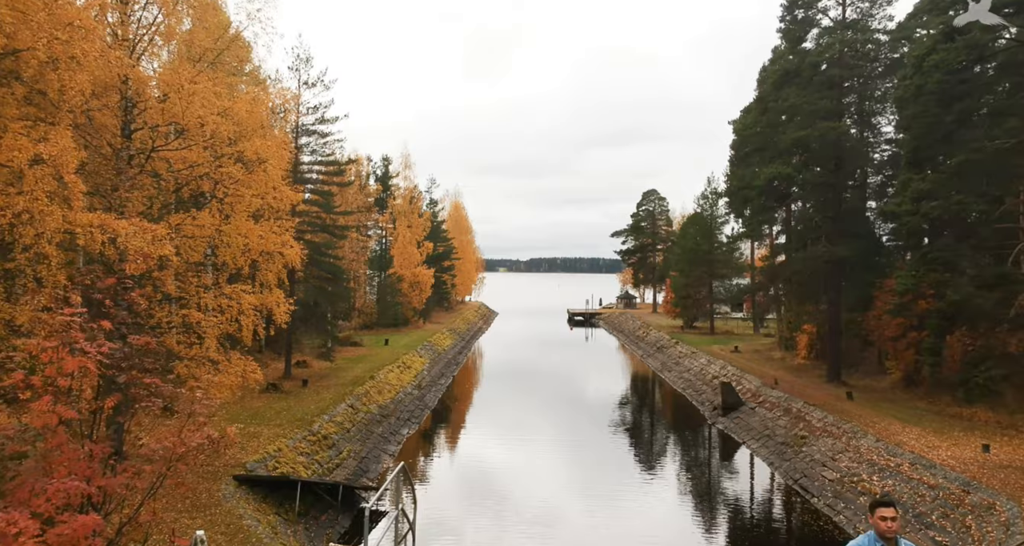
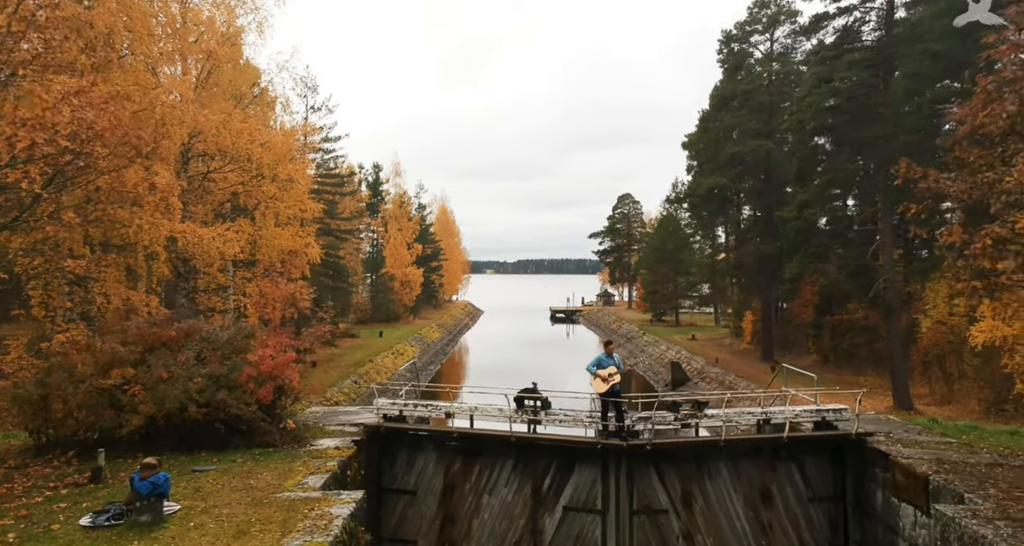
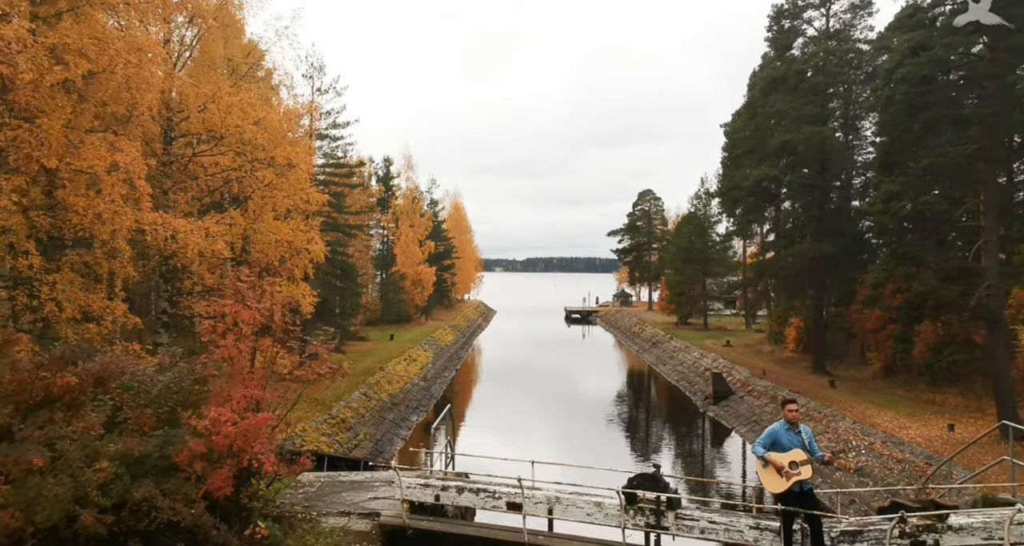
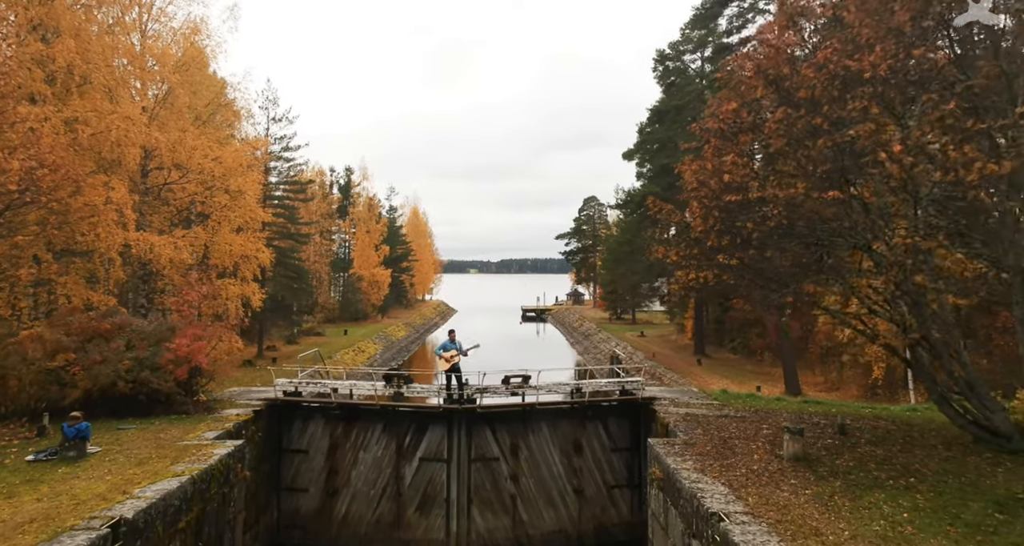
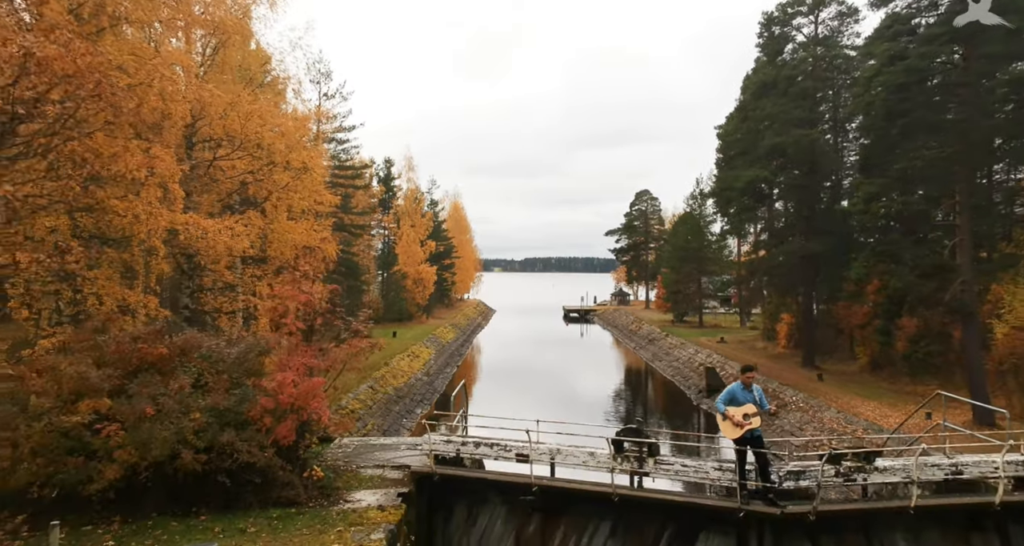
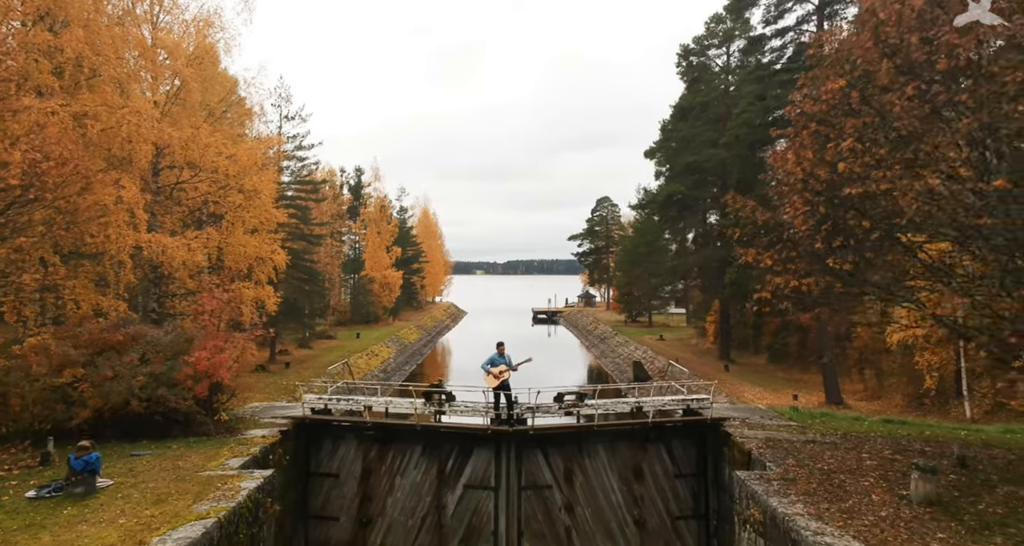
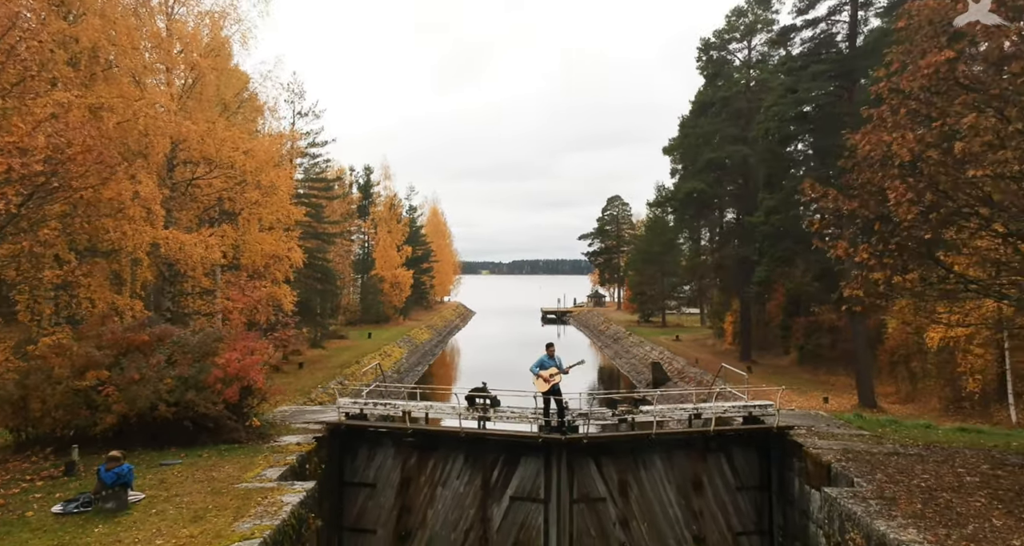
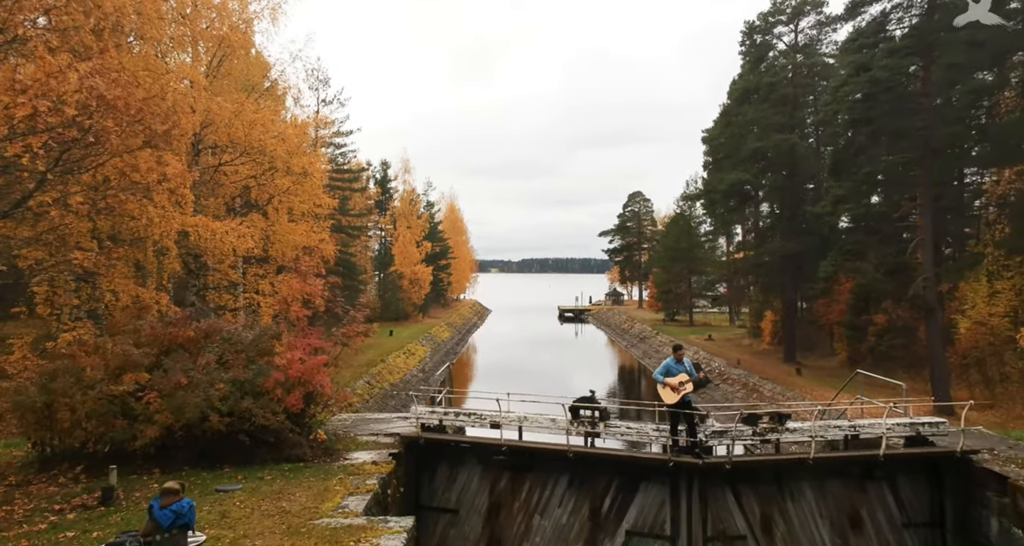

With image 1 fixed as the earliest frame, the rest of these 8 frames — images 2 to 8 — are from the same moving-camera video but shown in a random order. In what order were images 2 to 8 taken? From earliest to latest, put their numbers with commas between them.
3, 5, 8, 2, 7, 6, 4
